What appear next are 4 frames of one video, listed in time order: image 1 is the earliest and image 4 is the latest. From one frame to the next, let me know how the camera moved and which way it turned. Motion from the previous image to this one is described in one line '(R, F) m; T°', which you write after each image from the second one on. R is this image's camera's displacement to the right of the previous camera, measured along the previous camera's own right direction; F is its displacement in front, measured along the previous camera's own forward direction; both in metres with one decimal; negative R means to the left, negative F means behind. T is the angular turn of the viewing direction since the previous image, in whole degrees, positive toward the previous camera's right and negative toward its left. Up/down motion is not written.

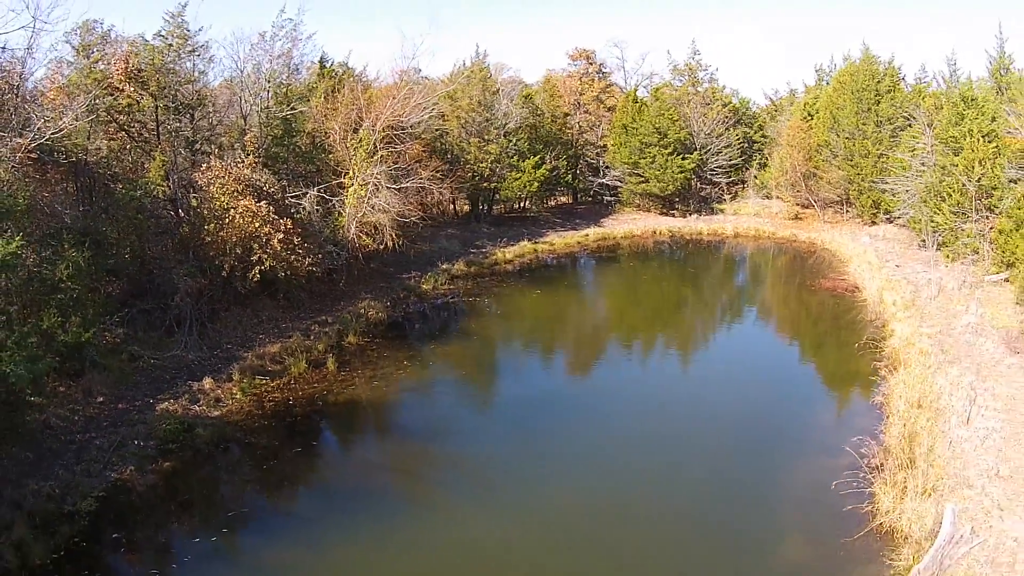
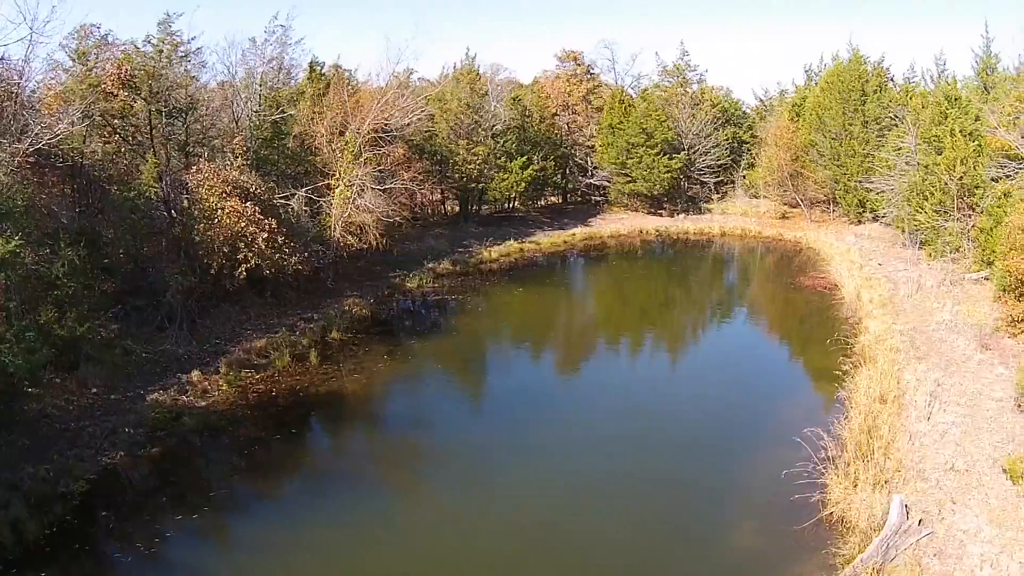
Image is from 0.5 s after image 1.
(+0.8, -0.3) m; -1°
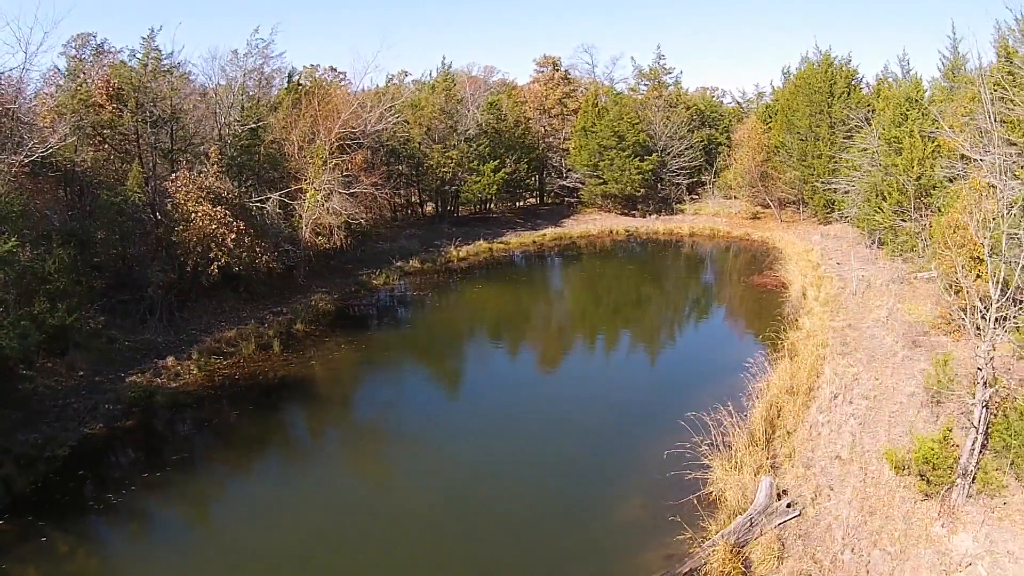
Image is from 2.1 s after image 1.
(+2.2, -0.9) m; -3°
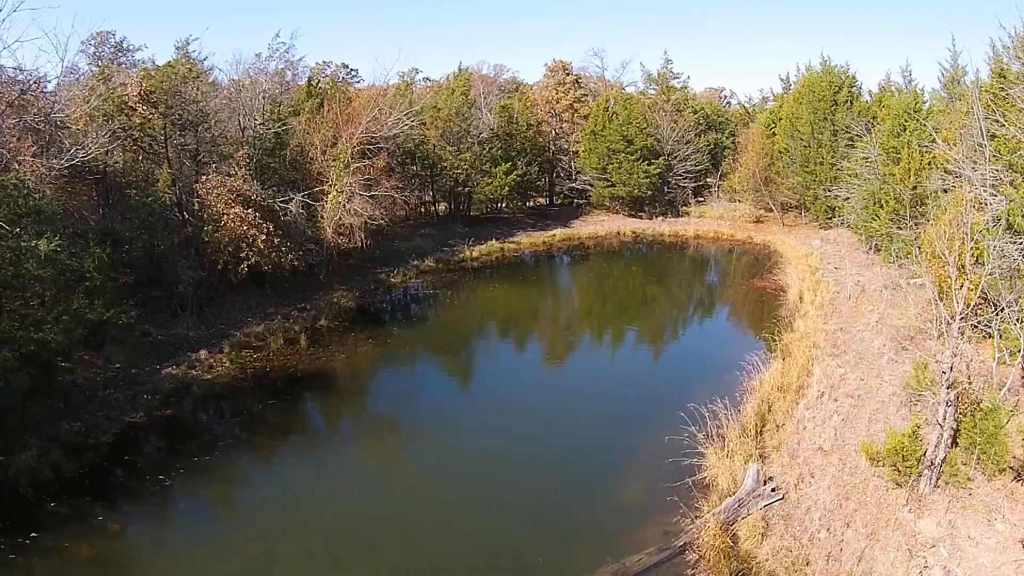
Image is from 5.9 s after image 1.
(-0.1, -1.0) m; -1°
